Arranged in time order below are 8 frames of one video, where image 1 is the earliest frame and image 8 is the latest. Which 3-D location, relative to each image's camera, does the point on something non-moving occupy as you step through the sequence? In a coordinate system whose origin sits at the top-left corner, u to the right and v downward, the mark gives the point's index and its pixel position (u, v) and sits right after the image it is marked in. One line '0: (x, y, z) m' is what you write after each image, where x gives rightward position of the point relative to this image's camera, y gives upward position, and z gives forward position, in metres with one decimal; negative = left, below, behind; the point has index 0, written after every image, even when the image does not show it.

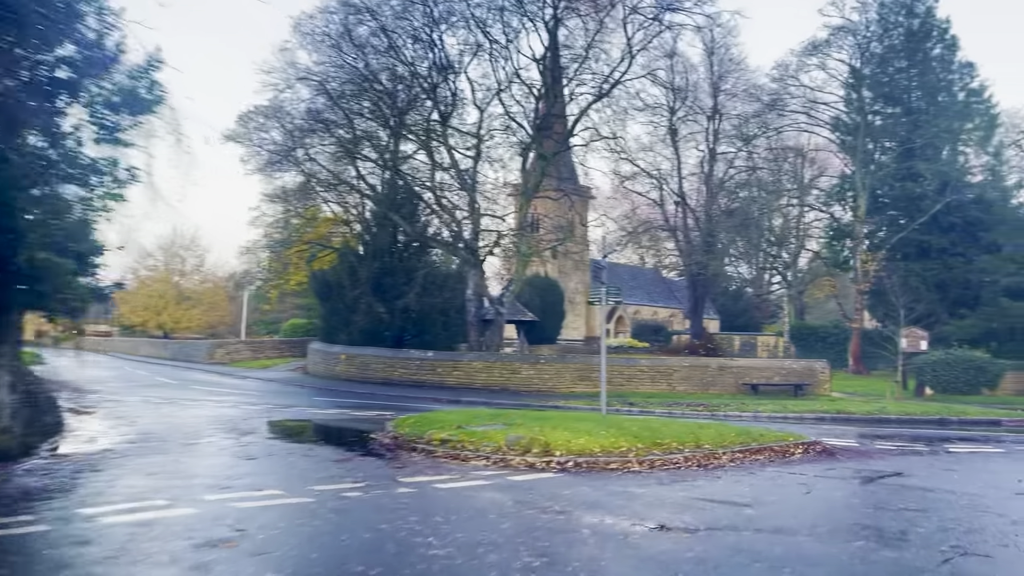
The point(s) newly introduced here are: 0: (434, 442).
0: (-1.1, -2.2, +11.6) m
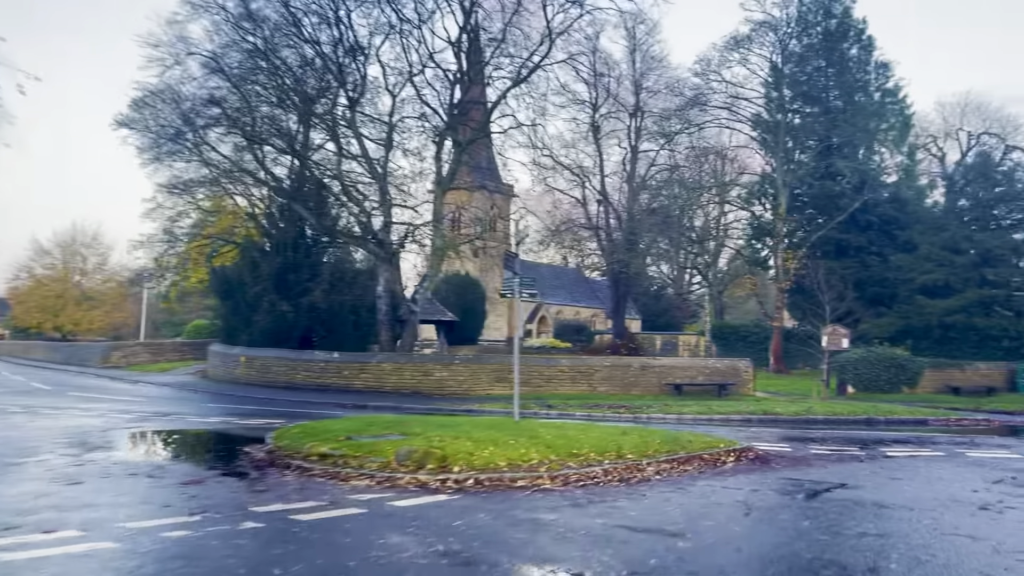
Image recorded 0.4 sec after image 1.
0: (-2.4, -2.0, +9.9) m
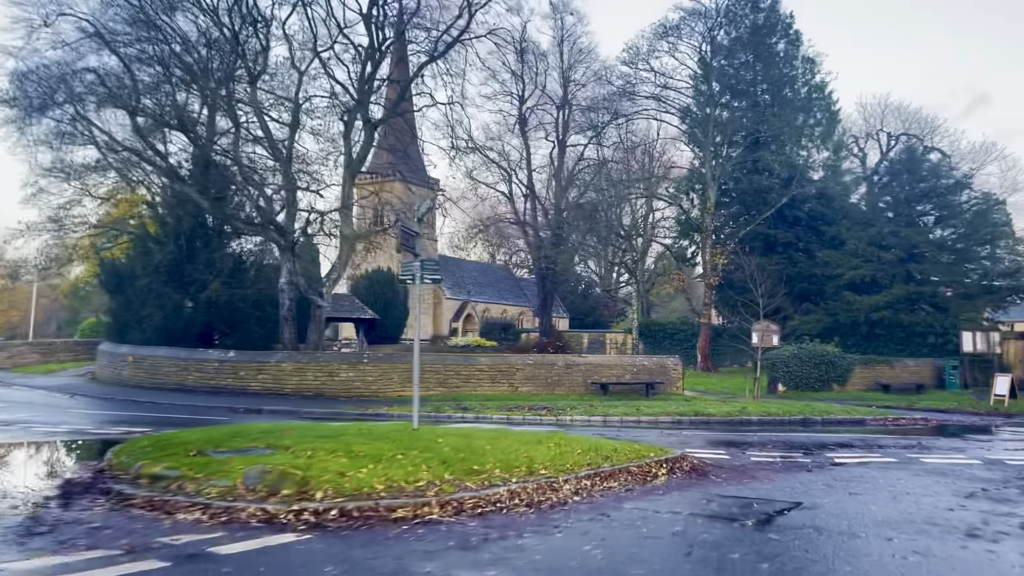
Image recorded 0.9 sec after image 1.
0: (-3.5, -1.8, +7.8) m
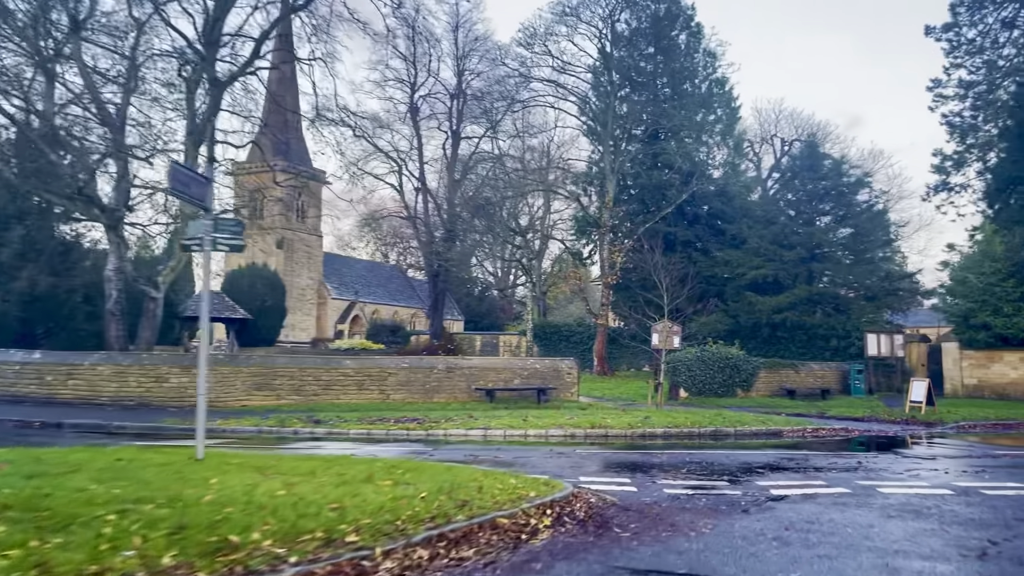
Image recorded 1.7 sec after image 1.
0: (-4.7, -1.5, +4.2) m
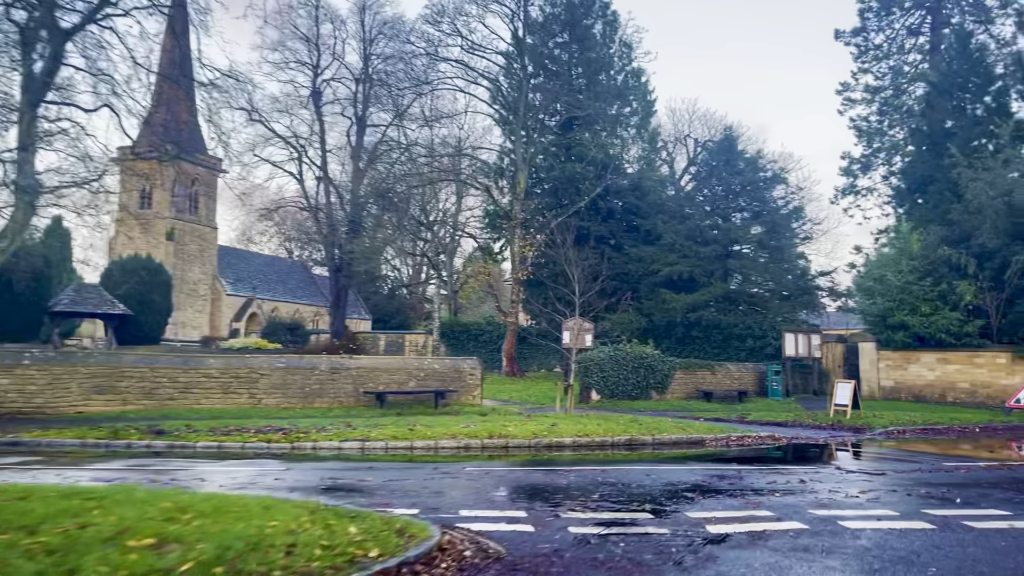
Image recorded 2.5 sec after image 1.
0: (-5.3, -1.2, +1.4) m
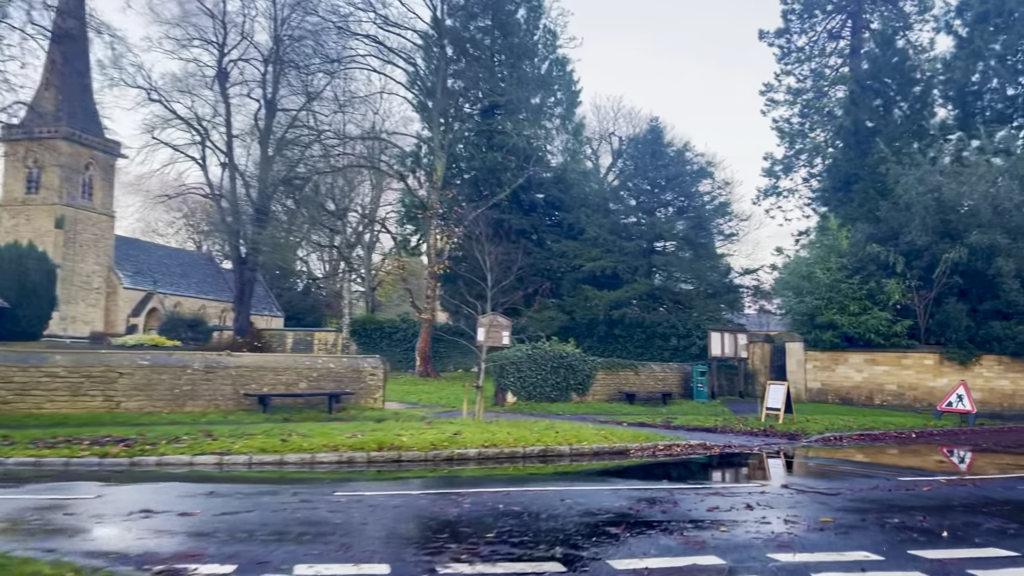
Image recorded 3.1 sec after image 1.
0: (-5.6, -0.9, -1.1) m
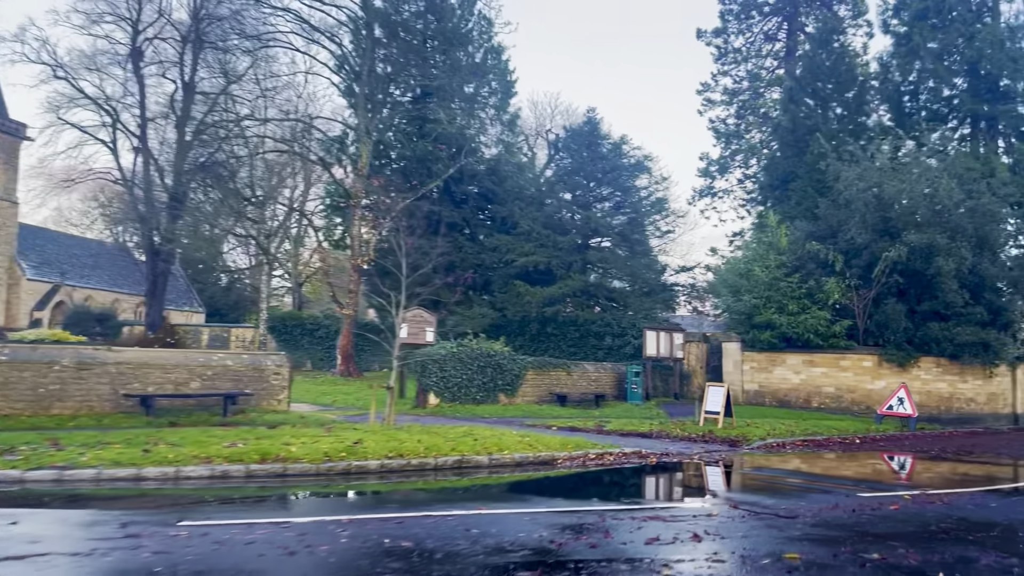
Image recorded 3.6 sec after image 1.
0: (-5.7, -0.6, -3.1) m
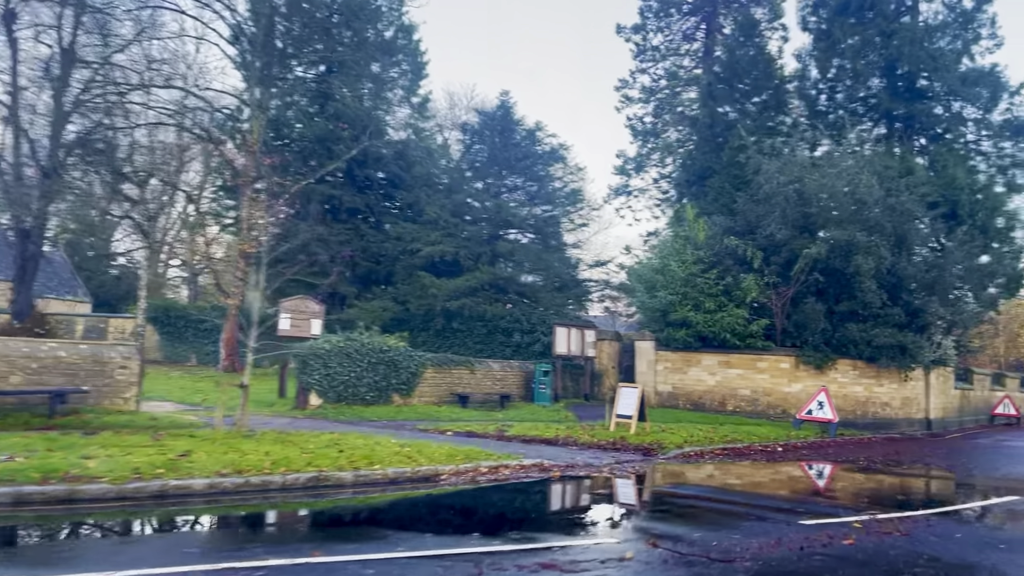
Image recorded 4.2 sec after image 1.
0: (-5.6, -0.3, -5.6) m
